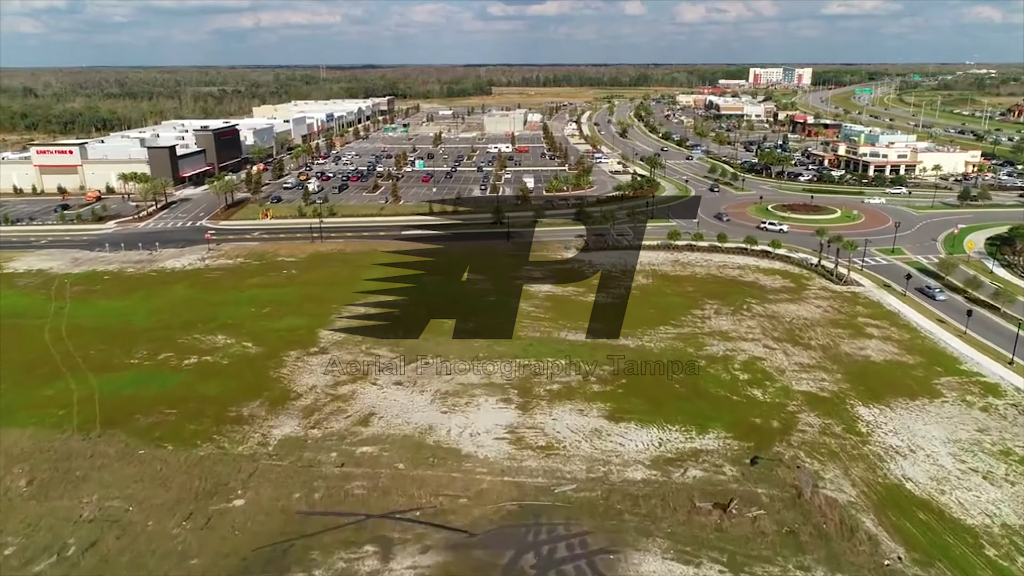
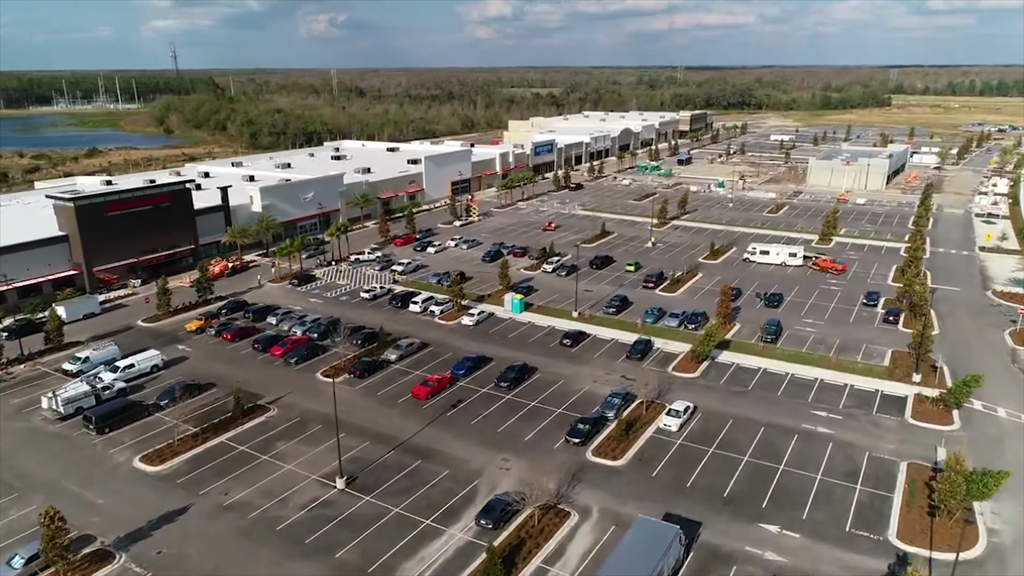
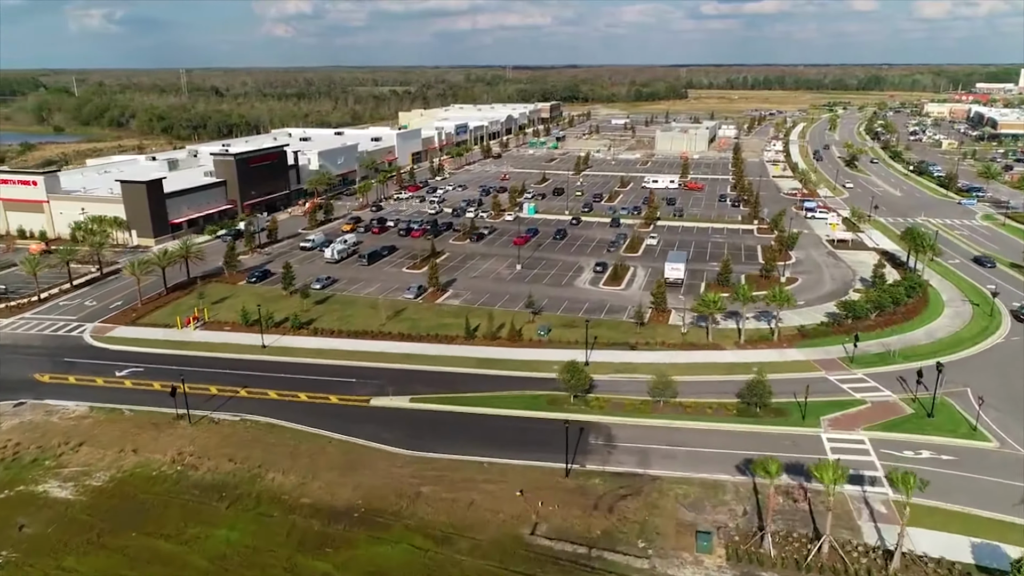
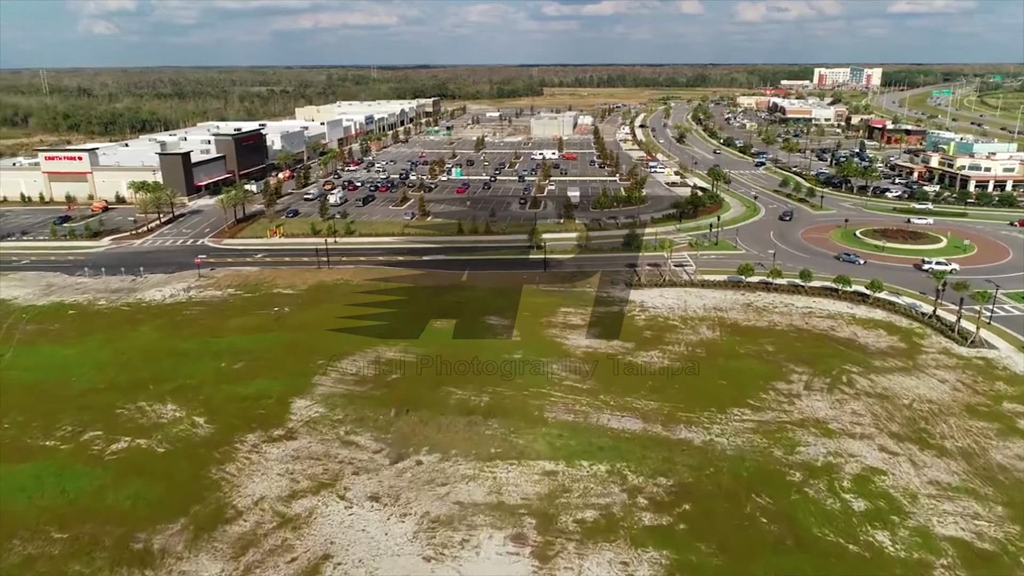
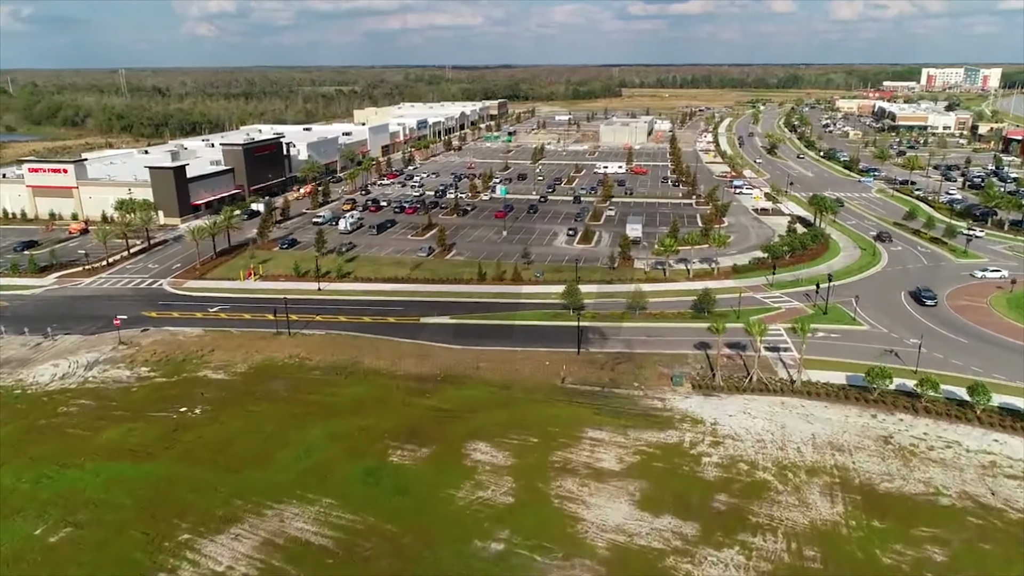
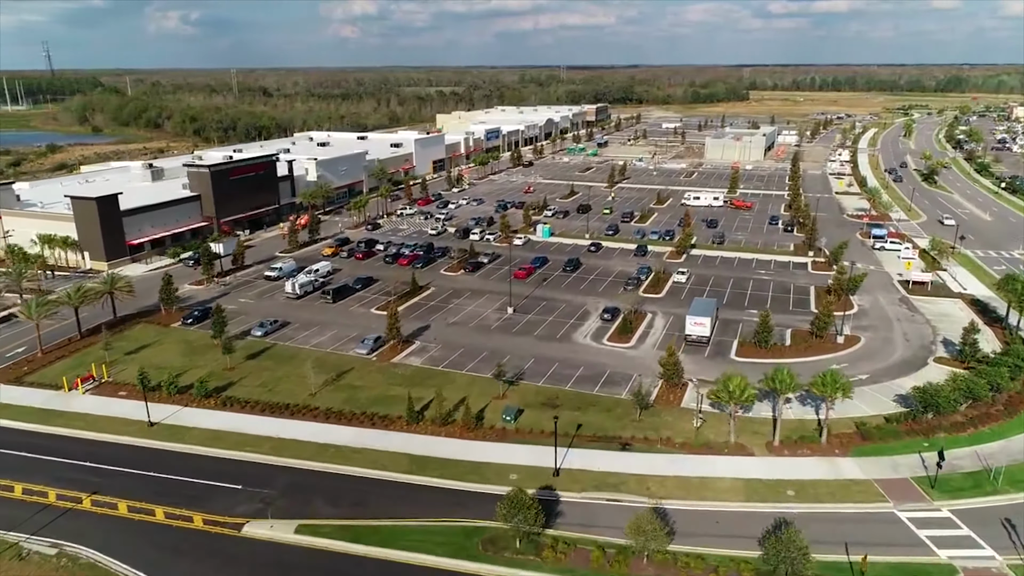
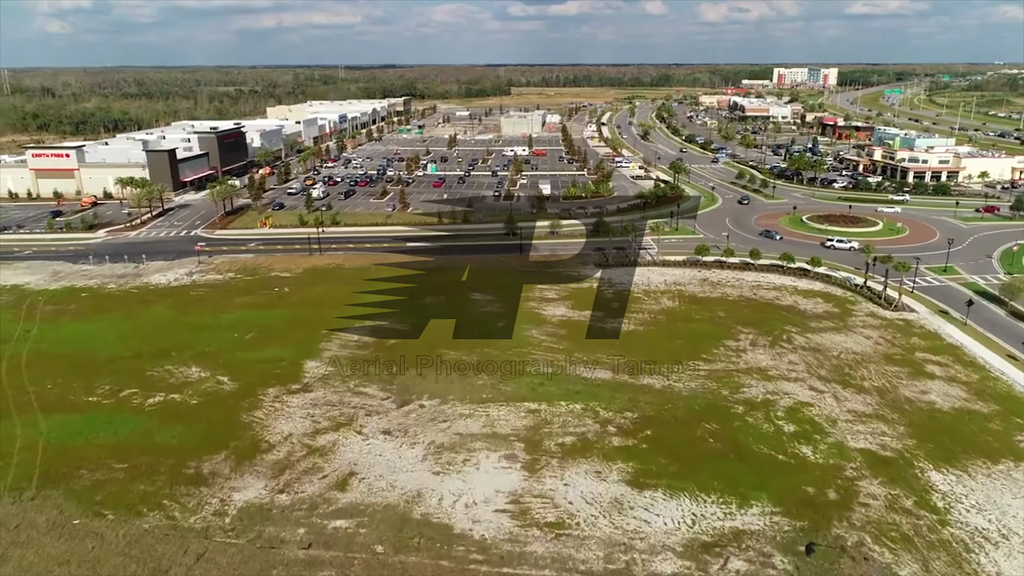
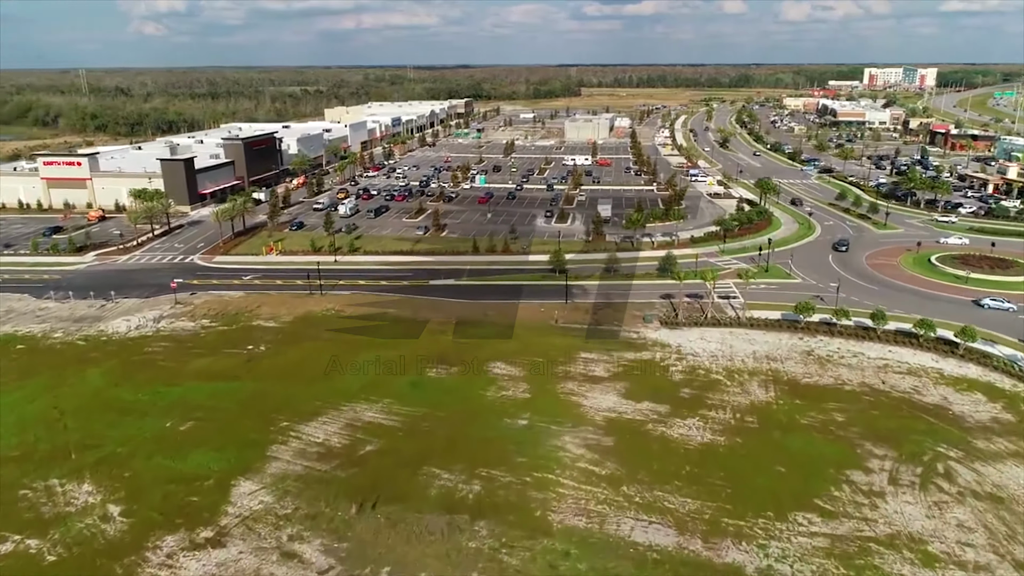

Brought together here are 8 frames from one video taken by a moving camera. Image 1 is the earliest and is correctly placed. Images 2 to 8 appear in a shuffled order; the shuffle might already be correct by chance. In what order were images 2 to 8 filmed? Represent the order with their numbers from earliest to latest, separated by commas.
7, 4, 8, 5, 3, 6, 2
